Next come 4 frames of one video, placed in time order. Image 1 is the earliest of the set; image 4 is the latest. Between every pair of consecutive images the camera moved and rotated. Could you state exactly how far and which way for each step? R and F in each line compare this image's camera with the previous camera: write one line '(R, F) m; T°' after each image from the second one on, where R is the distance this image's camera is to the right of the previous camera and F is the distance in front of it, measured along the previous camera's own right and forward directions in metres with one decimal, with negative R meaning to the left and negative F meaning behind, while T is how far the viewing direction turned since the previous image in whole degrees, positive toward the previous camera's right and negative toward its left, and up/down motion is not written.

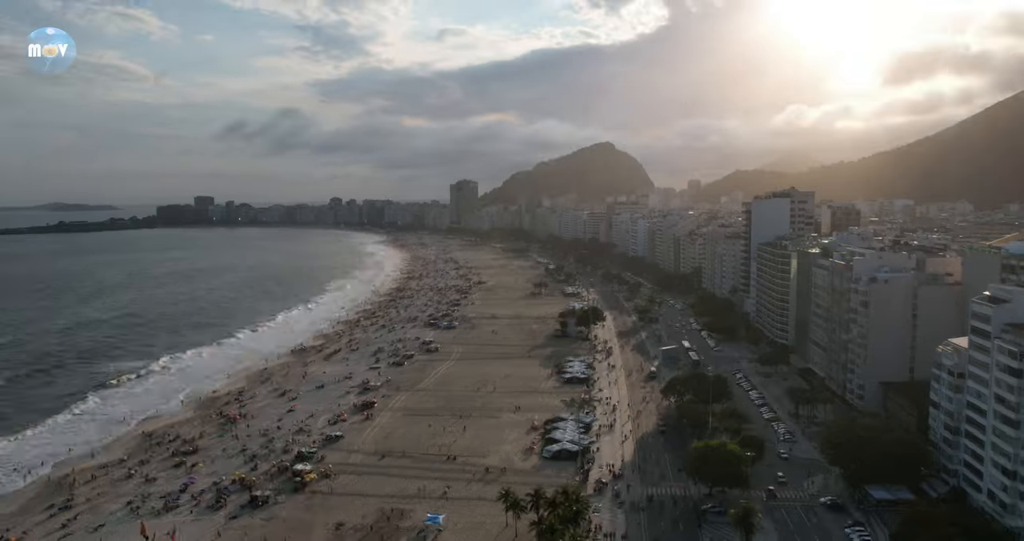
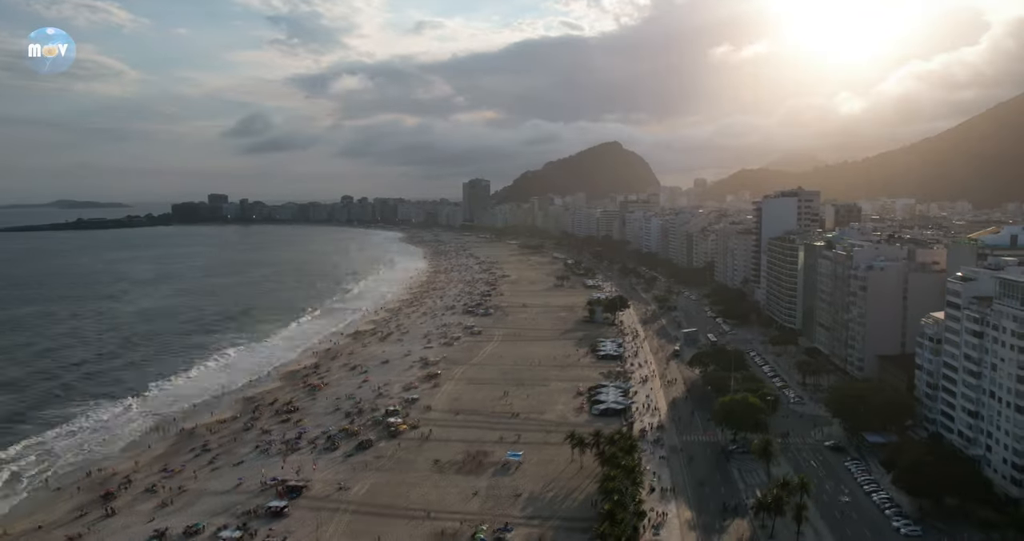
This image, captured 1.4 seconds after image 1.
(-2.6, -5.7) m; 0°
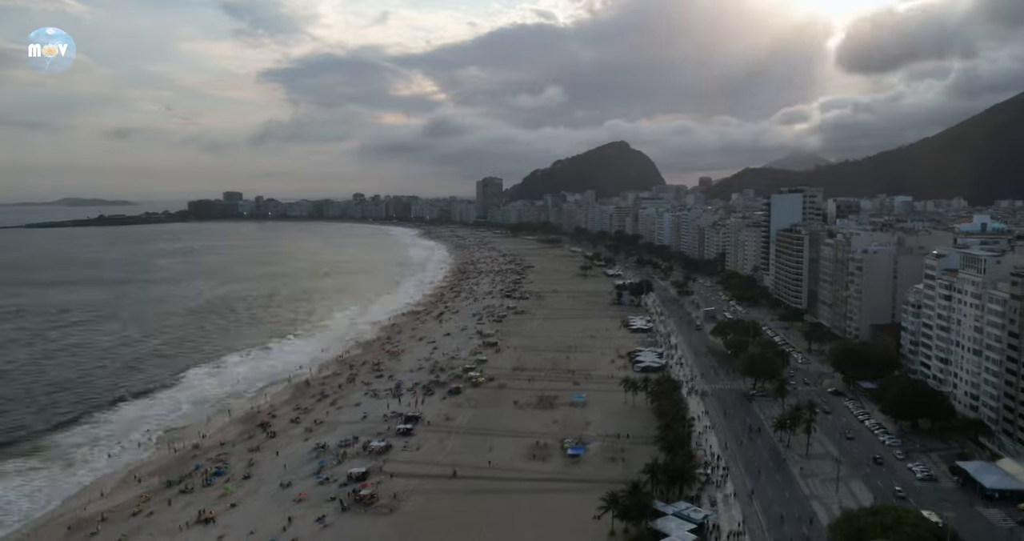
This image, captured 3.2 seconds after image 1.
(-3.5, -7.4) m; 0°
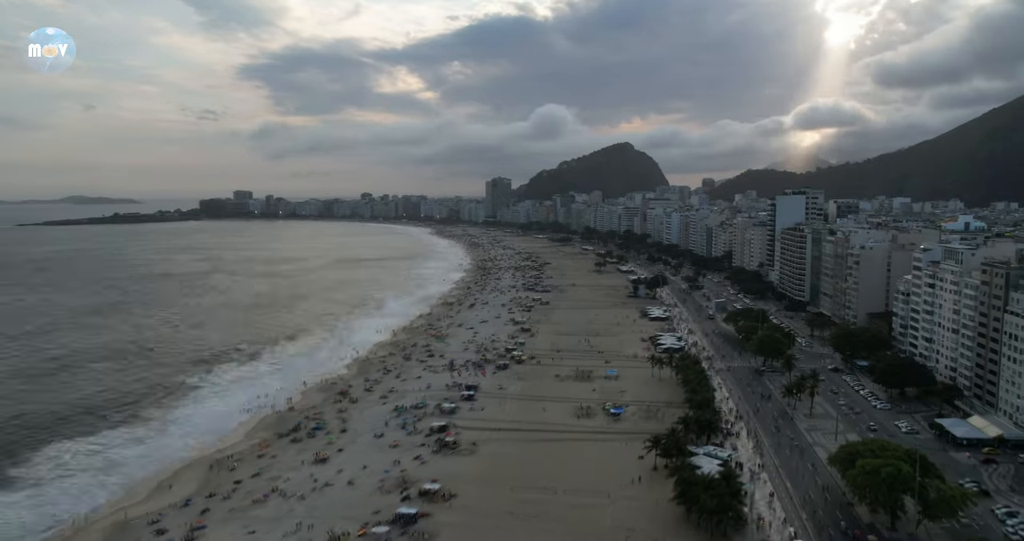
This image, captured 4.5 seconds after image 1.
(-2.6, -5.6) m; 0°
